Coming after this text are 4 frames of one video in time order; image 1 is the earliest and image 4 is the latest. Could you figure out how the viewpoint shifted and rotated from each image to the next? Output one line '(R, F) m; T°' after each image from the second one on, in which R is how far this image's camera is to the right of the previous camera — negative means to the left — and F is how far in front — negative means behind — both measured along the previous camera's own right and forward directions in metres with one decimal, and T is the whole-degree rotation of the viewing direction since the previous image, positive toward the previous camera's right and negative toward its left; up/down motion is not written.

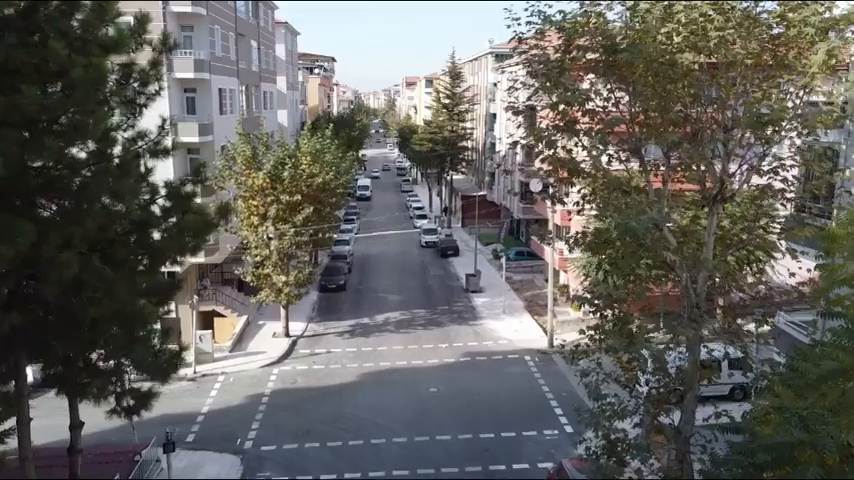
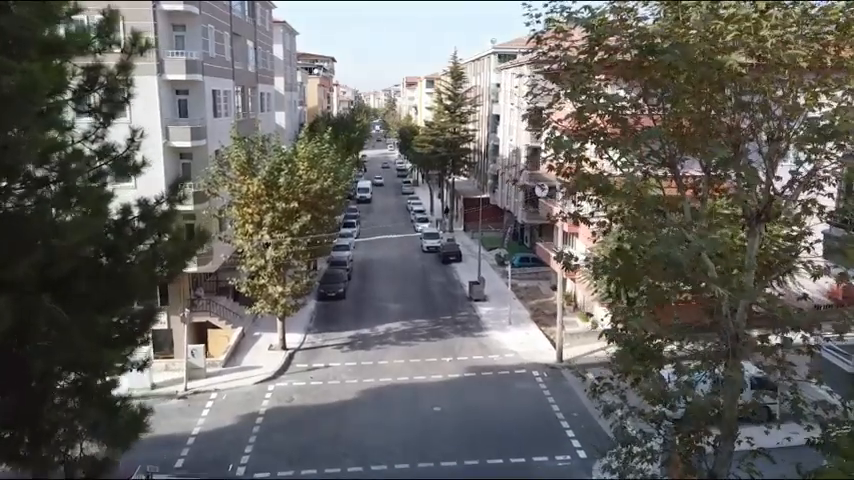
(-0.1, +0.8) m; 0°
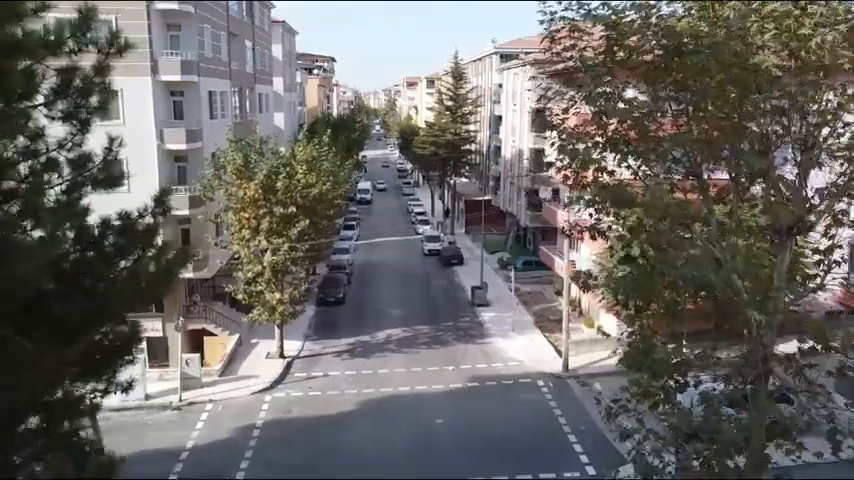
(0.0, +0.5) m; 0°
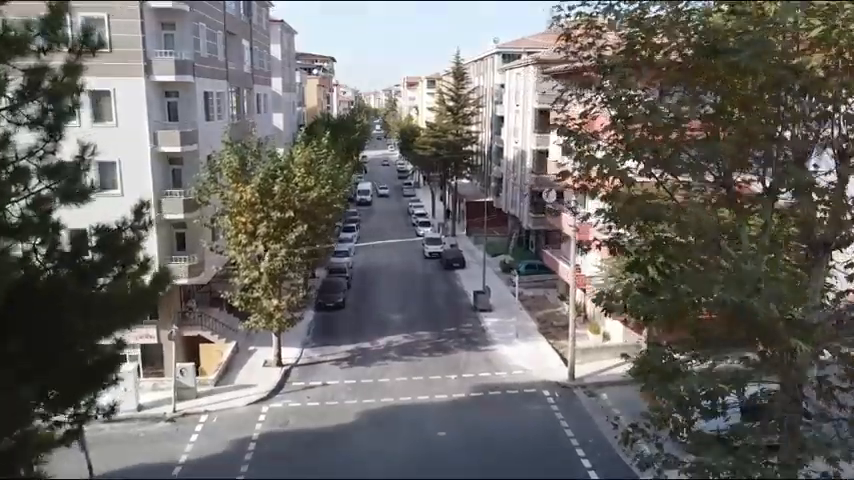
(0.0, +0.5) m; 0°
